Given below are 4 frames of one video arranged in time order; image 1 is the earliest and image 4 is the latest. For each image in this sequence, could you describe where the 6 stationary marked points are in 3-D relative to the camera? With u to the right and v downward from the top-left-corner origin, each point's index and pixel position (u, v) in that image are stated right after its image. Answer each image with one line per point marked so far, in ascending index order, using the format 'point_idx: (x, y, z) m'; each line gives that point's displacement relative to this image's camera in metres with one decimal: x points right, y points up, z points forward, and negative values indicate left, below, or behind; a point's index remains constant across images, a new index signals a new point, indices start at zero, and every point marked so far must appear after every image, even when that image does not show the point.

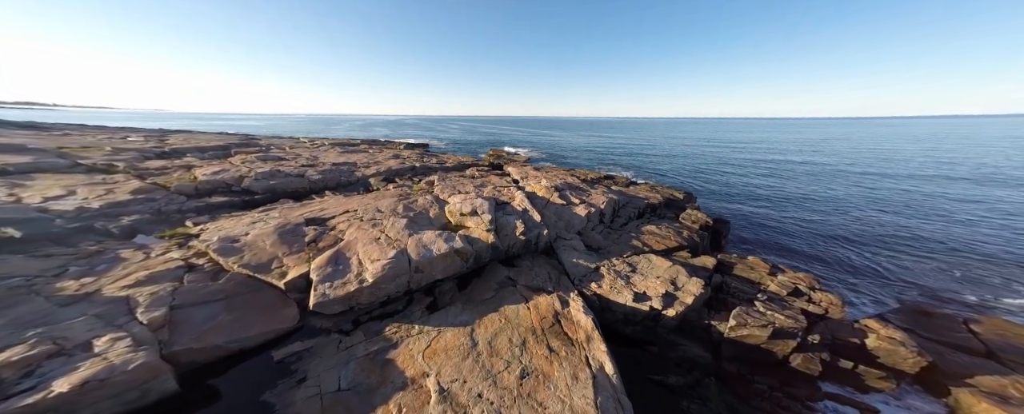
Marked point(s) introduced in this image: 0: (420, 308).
0: (-4.2, -4.6, +10.9) m
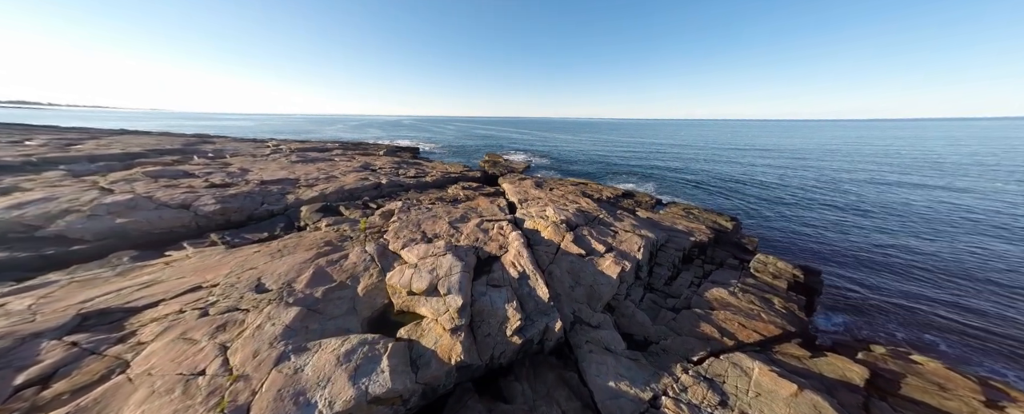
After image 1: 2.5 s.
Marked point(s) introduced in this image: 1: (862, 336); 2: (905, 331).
0: (-4.7, -7.1, +4.5) m
1: (+16.3, -5.8, +10.9) m
2: (+18.8, -6.0, +11.3) m
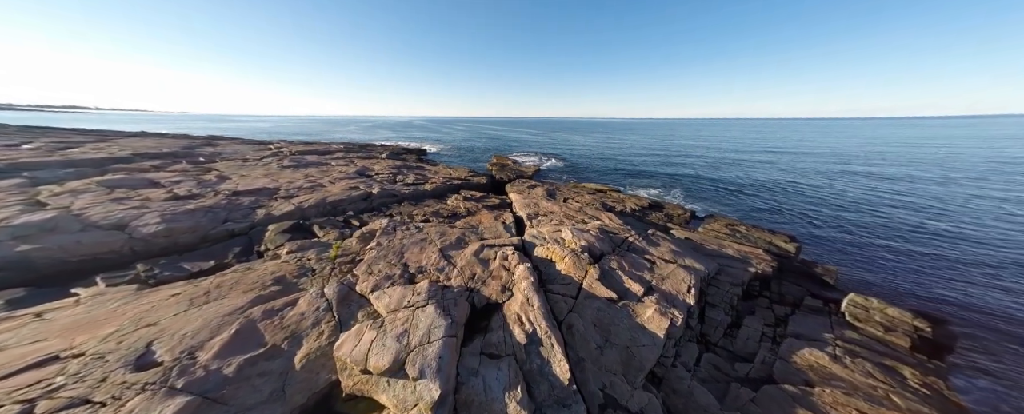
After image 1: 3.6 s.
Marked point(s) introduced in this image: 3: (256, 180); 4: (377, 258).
0: (-4.9, -8.0, +1.9) m
1: (+16.4, -7.0, +7.3) m
2: (+19.0, -7.2, +7.6) m
3: (-18.4, +2.0, +17.0) m
4: (-5.6, -2.1, +9.7) m
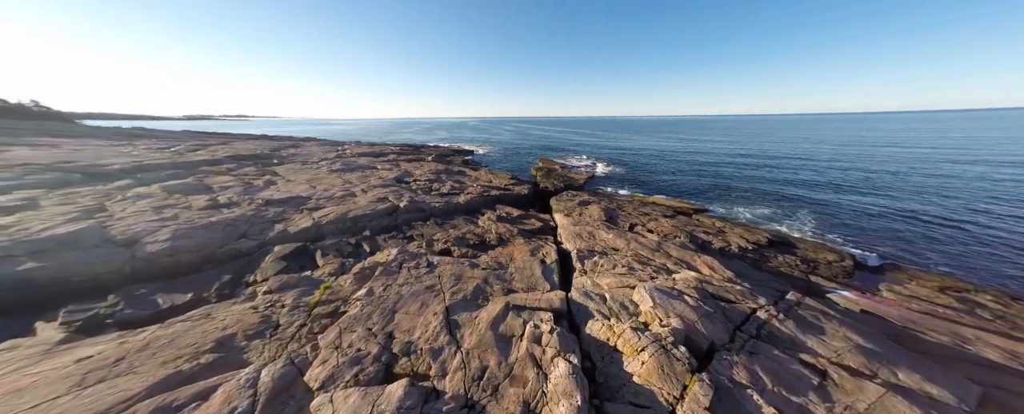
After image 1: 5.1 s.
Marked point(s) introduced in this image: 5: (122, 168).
0: (-5.9, -9.2, -0.7) m
1: (+16.1, -9.5, 0.0) m
2: (+18.6, -9.8, -0.2) m
3: (-15.3, +1.5, +16.9) m
4: (-4.6, -3.3, +7.0) m
5: (-30.8, +3.1, +18.8) m
